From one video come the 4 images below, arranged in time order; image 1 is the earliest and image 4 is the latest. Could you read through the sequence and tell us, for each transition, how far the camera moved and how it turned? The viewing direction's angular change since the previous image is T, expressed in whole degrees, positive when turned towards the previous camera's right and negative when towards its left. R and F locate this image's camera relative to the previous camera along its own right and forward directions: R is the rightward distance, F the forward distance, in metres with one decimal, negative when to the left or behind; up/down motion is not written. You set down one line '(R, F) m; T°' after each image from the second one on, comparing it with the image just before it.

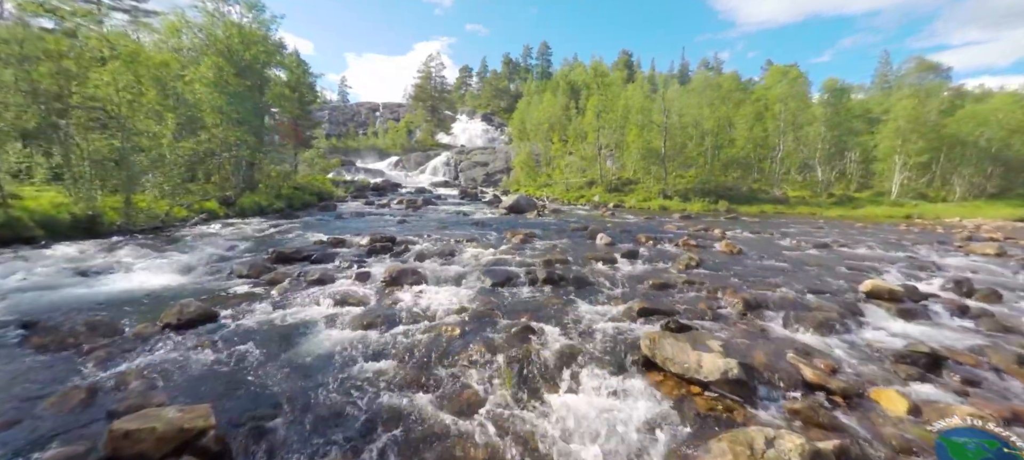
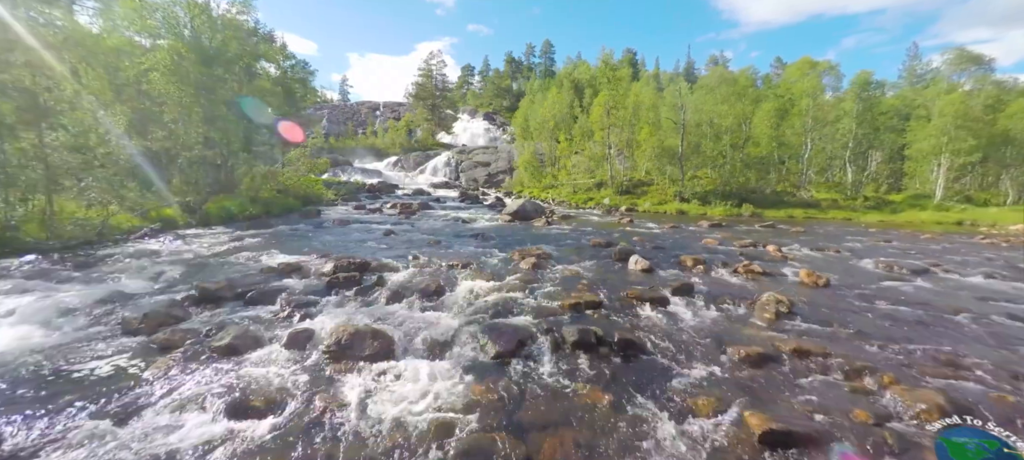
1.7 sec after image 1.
(-0.3, +4.0) m; 0°
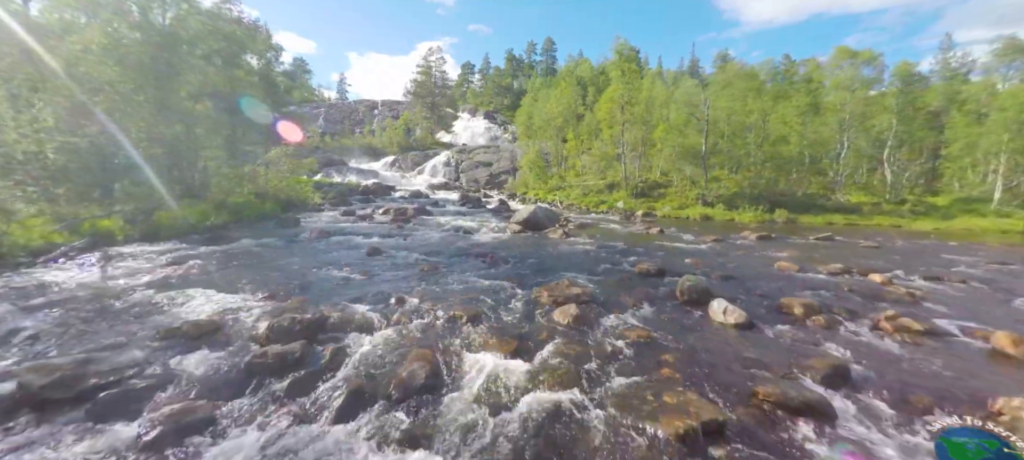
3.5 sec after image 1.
(-0.8, +4.4) m; 0°
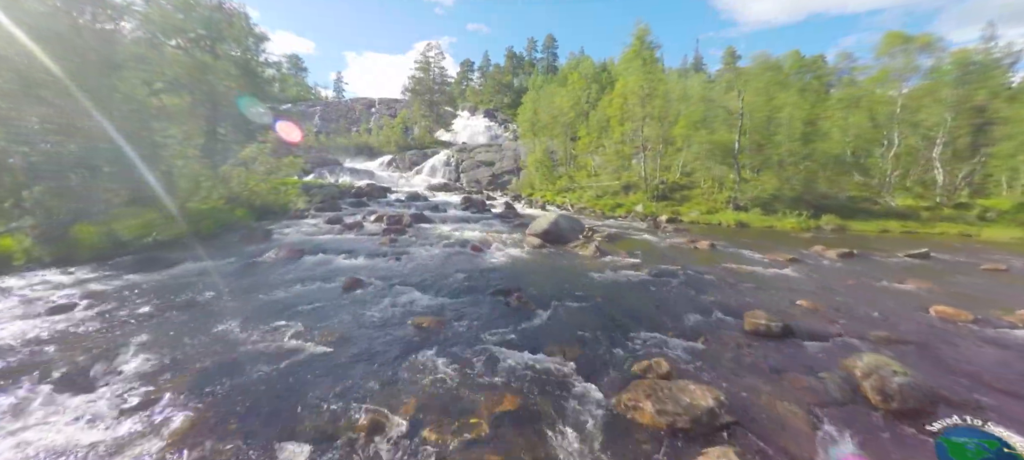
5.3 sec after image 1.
(-1.2, +4.8) m; 0°
